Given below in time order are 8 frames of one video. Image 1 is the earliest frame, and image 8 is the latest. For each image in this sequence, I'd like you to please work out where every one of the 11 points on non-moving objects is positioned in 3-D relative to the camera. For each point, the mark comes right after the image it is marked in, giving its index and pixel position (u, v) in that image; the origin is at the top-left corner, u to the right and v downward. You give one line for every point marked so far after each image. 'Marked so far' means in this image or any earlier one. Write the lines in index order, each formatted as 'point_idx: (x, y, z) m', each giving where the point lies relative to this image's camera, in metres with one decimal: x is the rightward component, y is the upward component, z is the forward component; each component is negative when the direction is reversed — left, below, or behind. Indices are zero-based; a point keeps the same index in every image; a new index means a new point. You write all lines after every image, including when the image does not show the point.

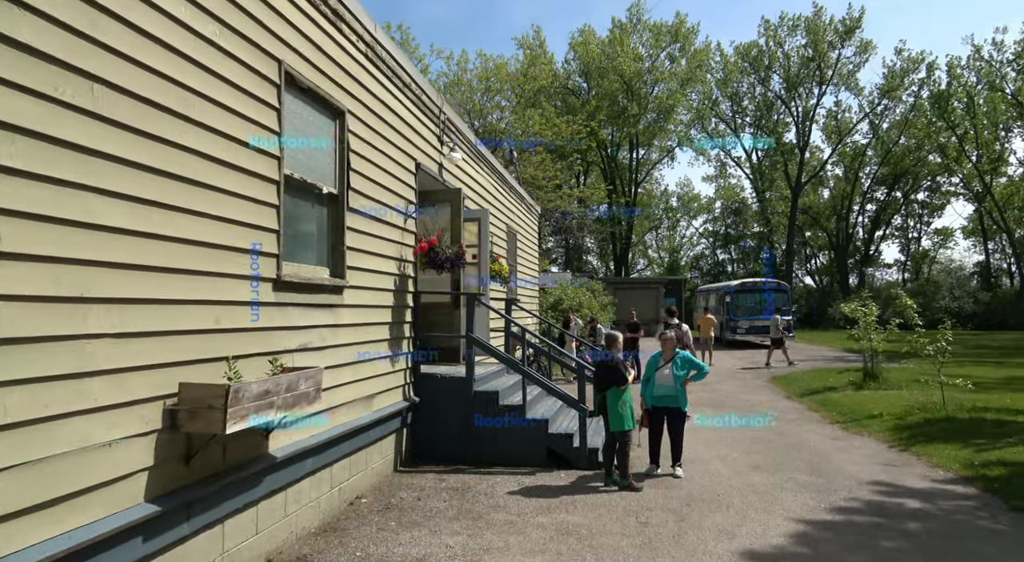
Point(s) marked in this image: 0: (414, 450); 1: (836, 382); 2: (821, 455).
0: (-1.4, -2.4, +9.3) m
1: (+7.3, -2.2, +14.5) m
2: (+3.9, -2.2, +8.3) m
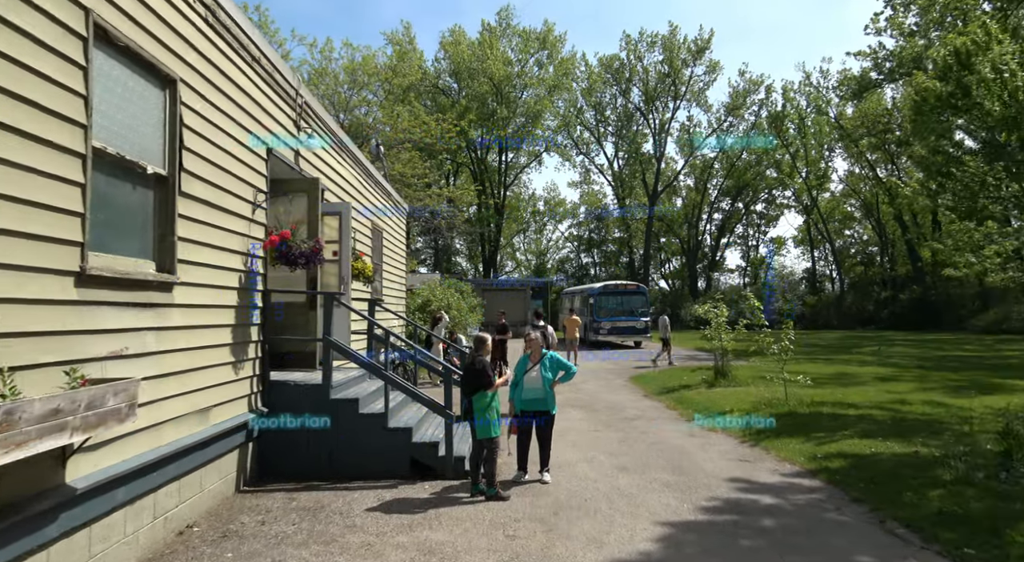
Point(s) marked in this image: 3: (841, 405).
0: (-3.2, -2.4, +8.3) m
1: (+4.2, -2.3, +15.2) m
2: (+2.2, -2.3, +8.5) m
3: (+5.5, -2.1, +10.7) m
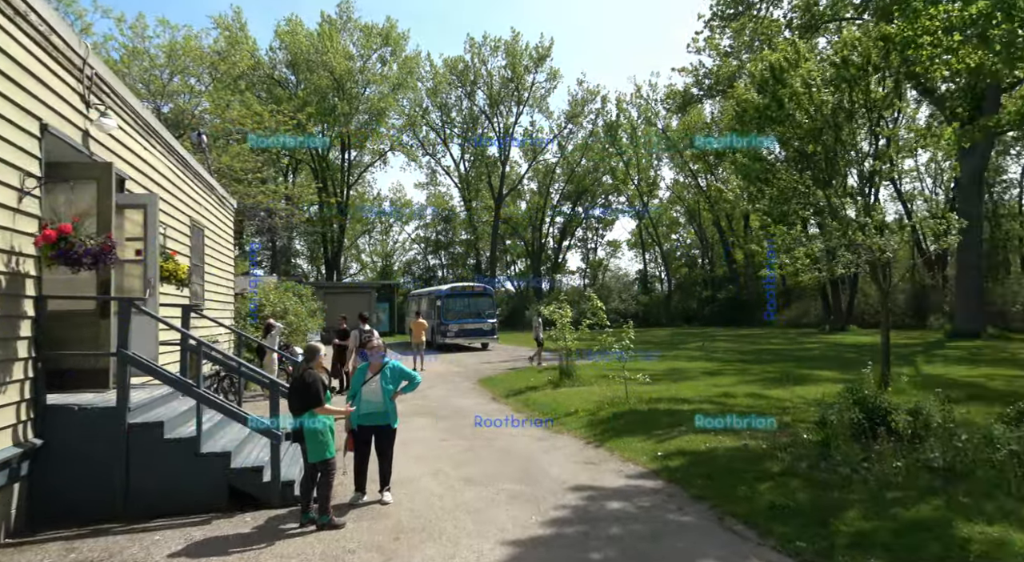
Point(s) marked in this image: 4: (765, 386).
0: (-5.1, -2.4, +6.8) m
1: (+0.6, -2.3, +15.2) m
2: (+0.2, -2.3, +8.2) m
3: (+2.8, -2.1, +11.2) m
4: (+4.9, -2.1, +12.7) m
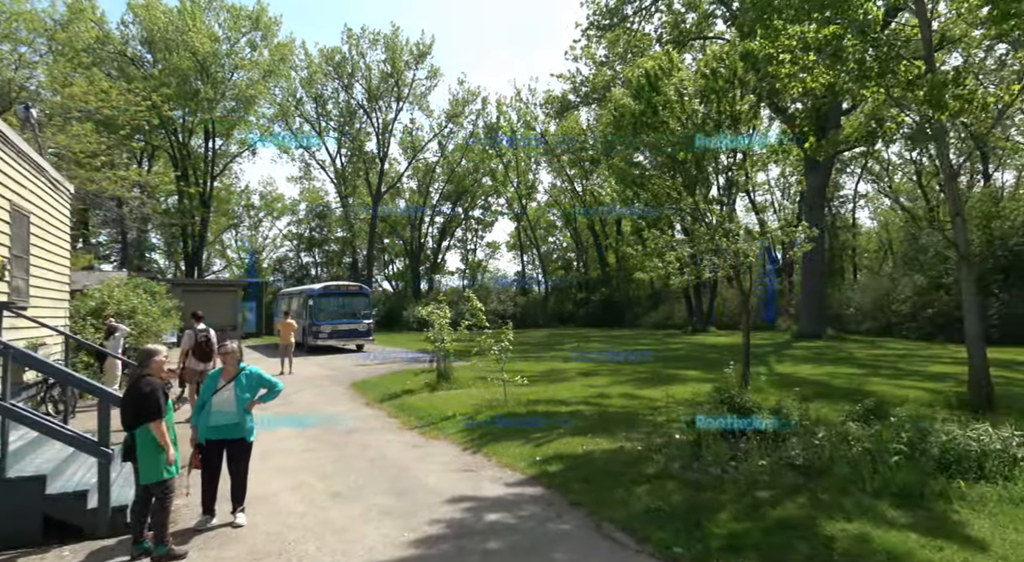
0: (-6.2, -2.3, +5.4) m
1: (-2.3, -2.3, +14.7) m
2: (-1.4, -2.3, +7.7) m
3: (+0.7, -2.1, +11.1) m
4: (+2.5, -2.1, +13.1) m
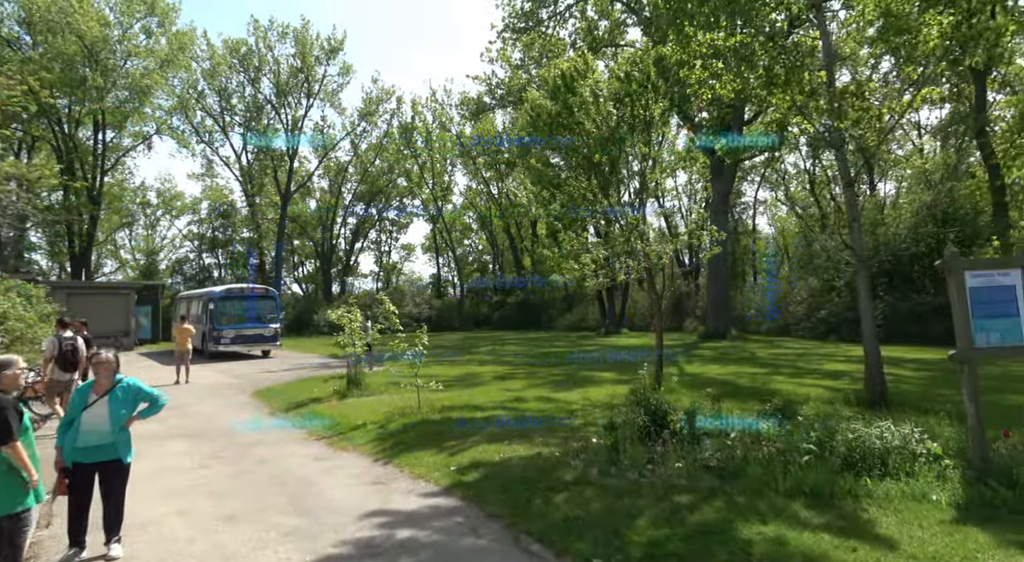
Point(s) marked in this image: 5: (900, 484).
0: (-6.9, -2.3, +4.2) m
1: (-4.1, -2.4, +13.9) m
2: (-2.3, -2.3, +7.2) m
3: (-0.7, -2.1, +10.8) m
4: (+0.8, -2.2, +13.0) m
5: (+3.1, -1.6, +5.2) m
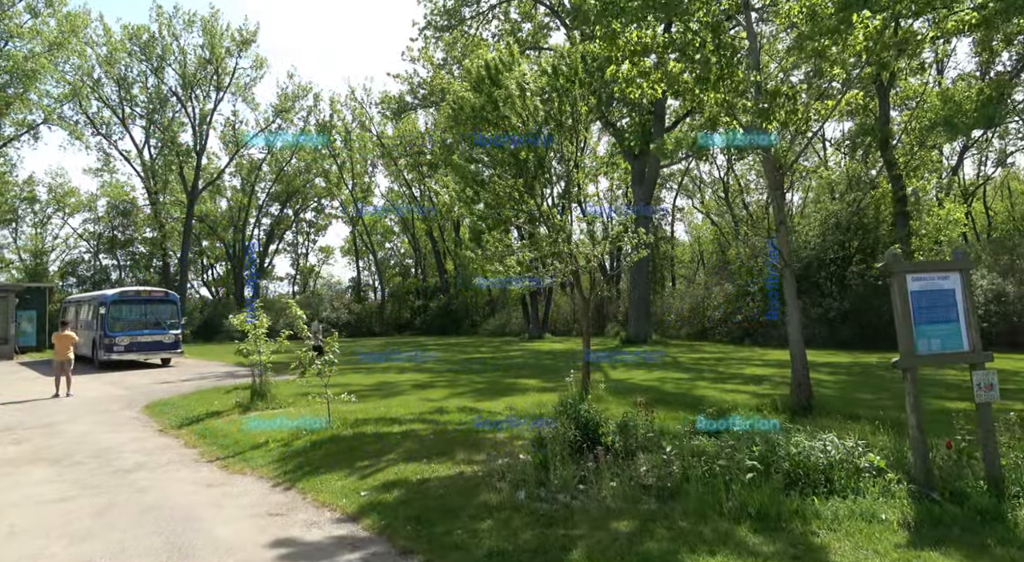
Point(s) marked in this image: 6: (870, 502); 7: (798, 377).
0: (-7.3, -2.3, +2.7) m
1: (-5.7, -2.4, +12.7) m
2: (-3.2, -2.3, +6.2) m
3: (-2.0, -2.2, +10.0) m
4: (-0.7, -2.2, +12.3) m
5: (+2.5, -1.7, +4.9) m
6: (+2.7, -1.7, +4.9) m
7: (+4.3, -1.4, +9.6) m
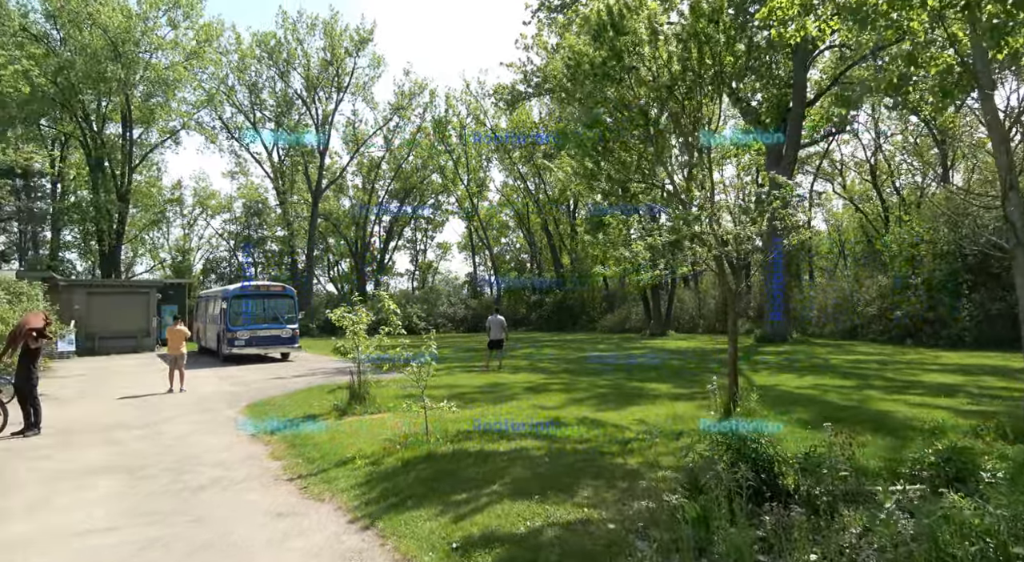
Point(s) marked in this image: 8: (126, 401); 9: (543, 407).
0: (-6.8, -2.3, +2.3) m
1: (-3.5, -2.3, +11.8) m
2: (-2.1, -2.2, +5.0) m
3: (-0.3, -2.0, +8.5) m
4: (+1.4, -2.1, +10.5) m
5: (+3.3, -1.5, +2.7) m
6: (+3.4, -1.5, +2.7) m
7: (+5.8, -1.3, +7.1) m
8: (-7.6, -2.3, +12.7) m
9: (+0.5, -2.1, +10.8) m
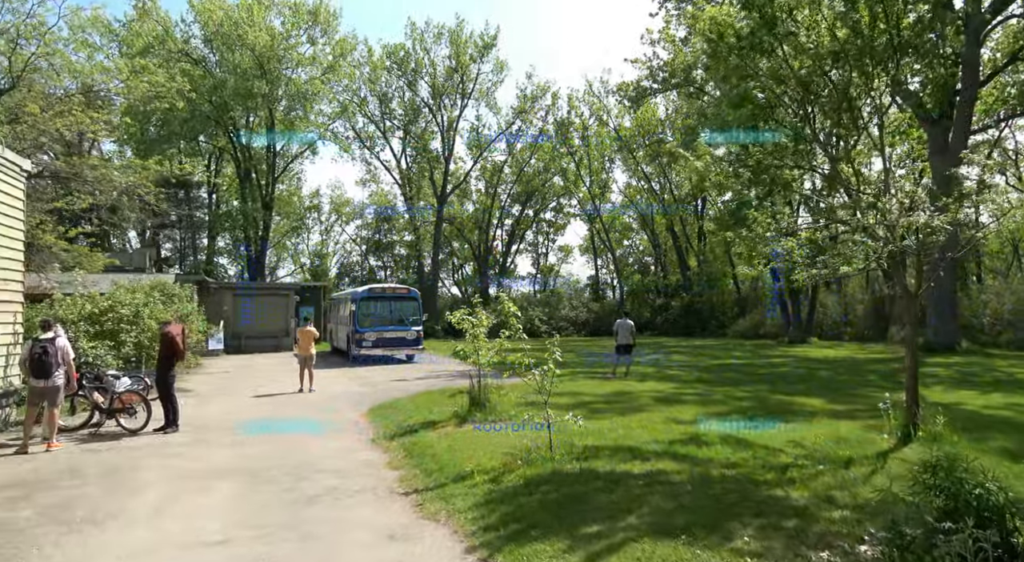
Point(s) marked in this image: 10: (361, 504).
0: (-6.3, -2.2, +2.7) m
1: (-1.2, -2.3, +11.5) m
2: (-1.2, -2.1, +4.5) m
3: (+1.3, -2.0, +7.6) m
4: (+3.3, -2.1, +9.3) m
5: (+3.7, -1.5, +1.3) m
6: (+3.8, -1.5, +1.2) m
7: (+7.0, -1.2, +5.1) m
8: (-5.1, -2.4, +13.1) m
9: (+2.5, -2.1, +9.7) m
10: (-1.4, -2.2, +6.3) m
